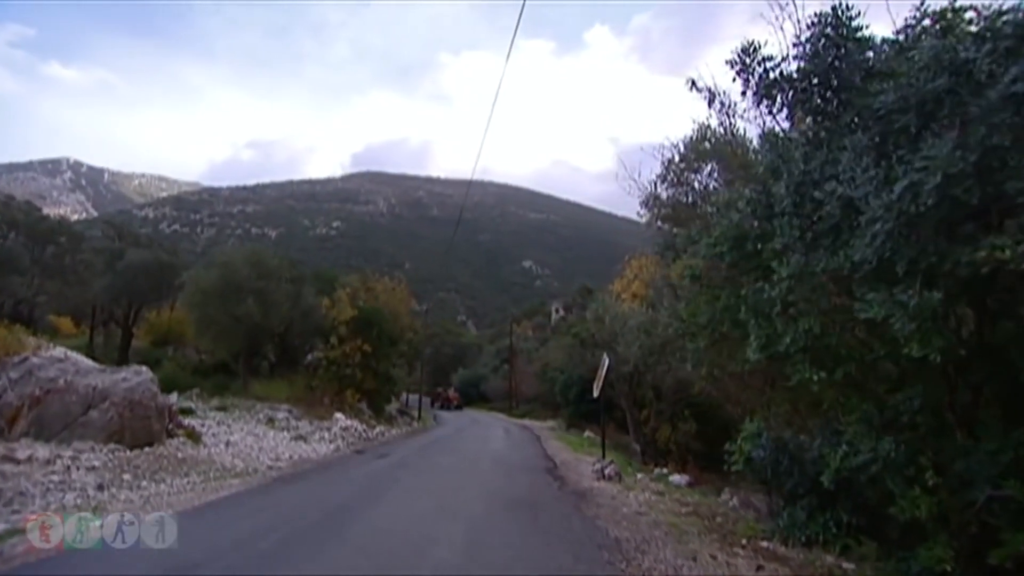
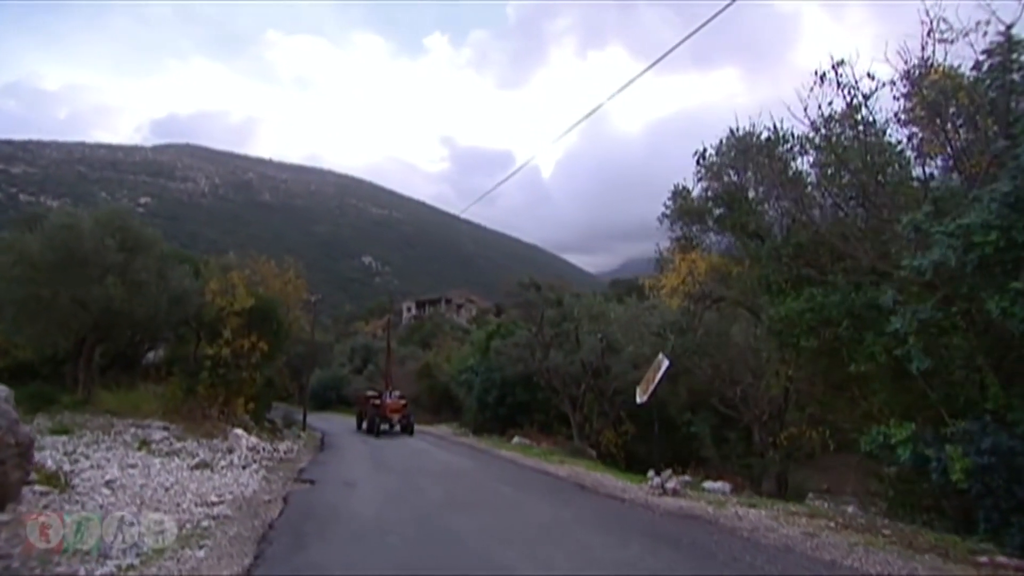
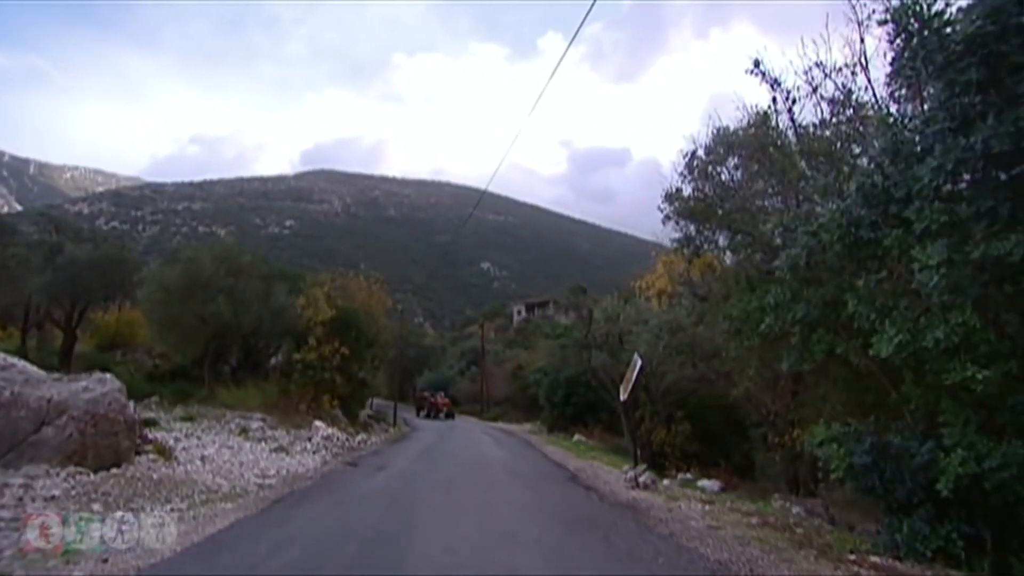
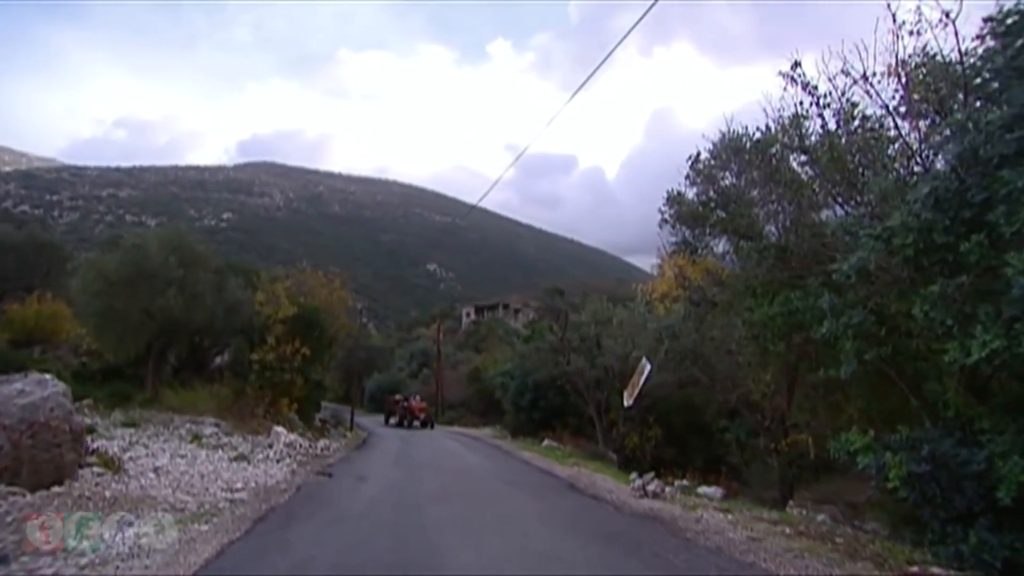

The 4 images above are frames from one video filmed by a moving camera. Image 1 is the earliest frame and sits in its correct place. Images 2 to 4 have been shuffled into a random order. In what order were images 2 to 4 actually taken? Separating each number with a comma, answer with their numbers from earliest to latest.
3, 4, 2
